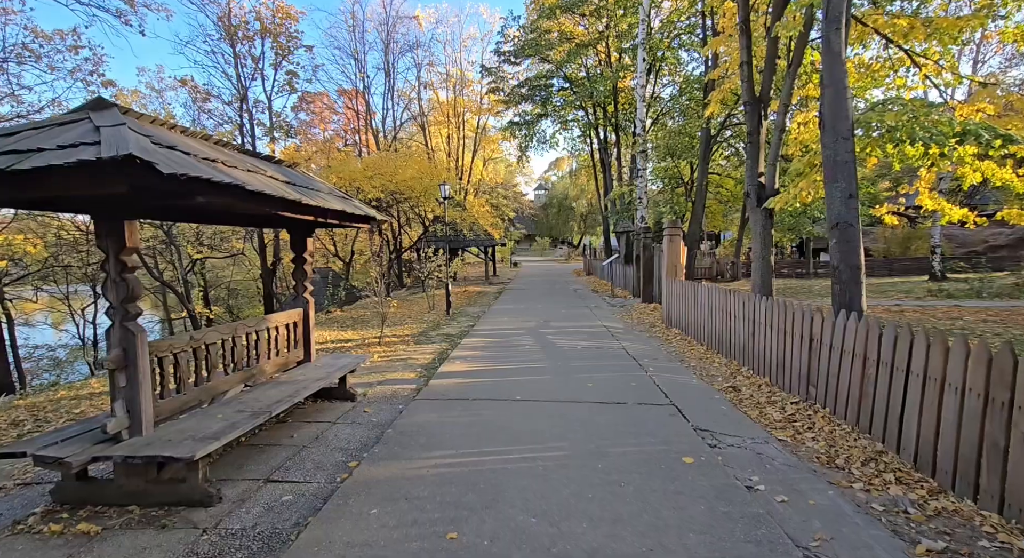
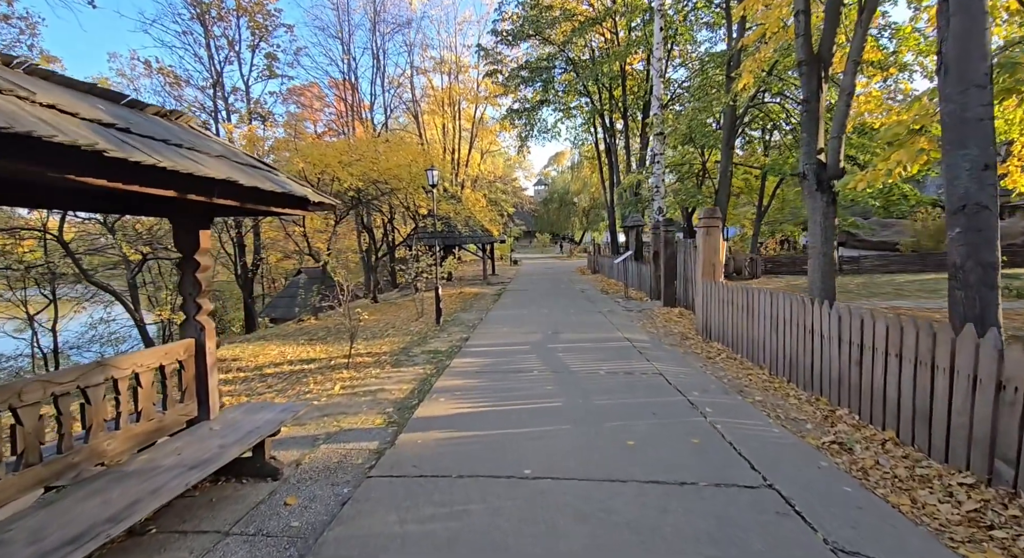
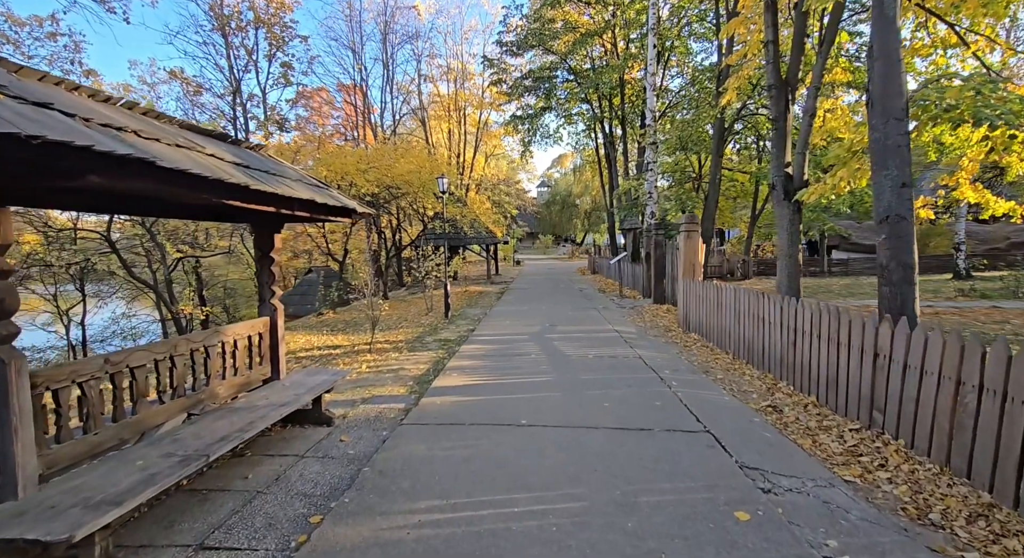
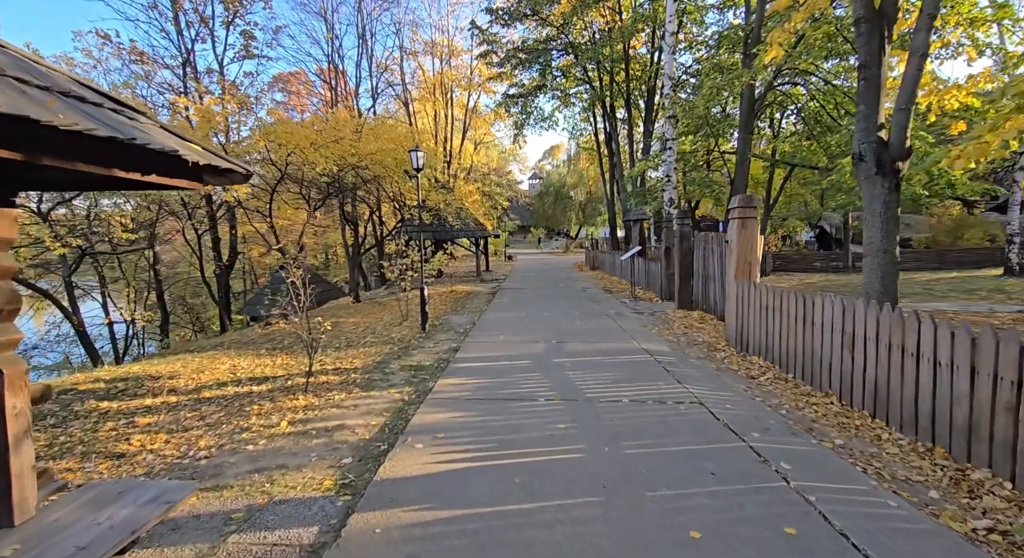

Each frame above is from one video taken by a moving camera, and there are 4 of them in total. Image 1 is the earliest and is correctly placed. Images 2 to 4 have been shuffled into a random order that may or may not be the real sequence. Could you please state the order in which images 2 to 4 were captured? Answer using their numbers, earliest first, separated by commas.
3, 2, 4
